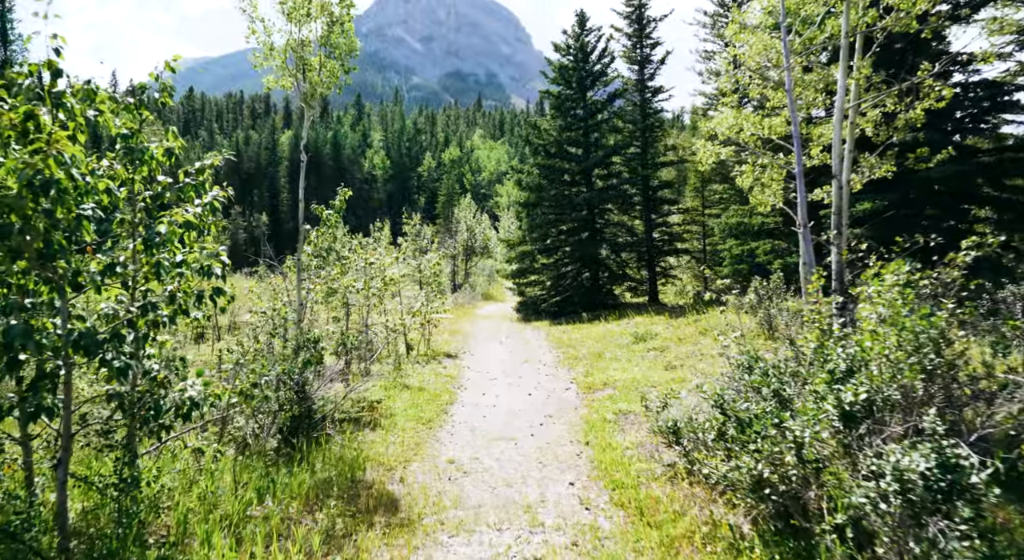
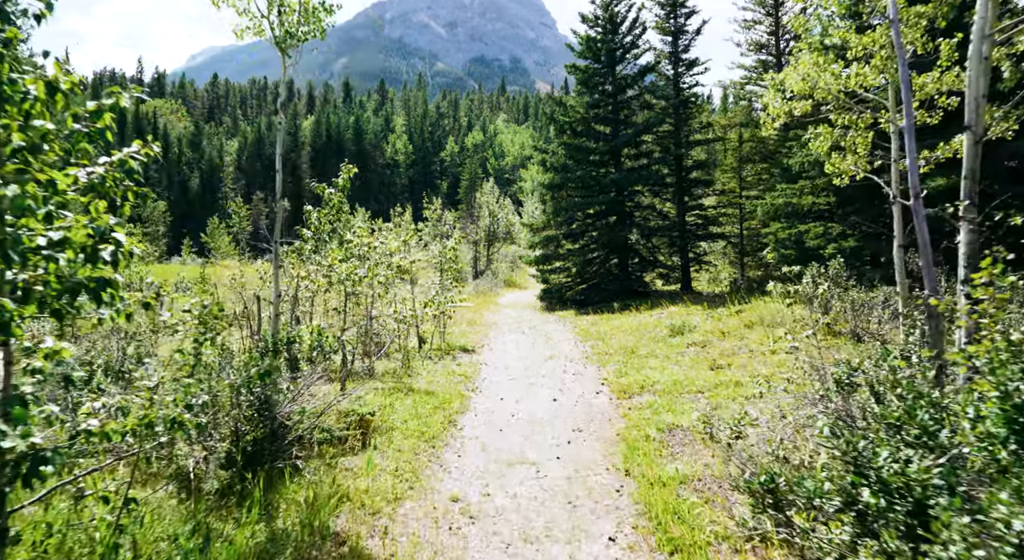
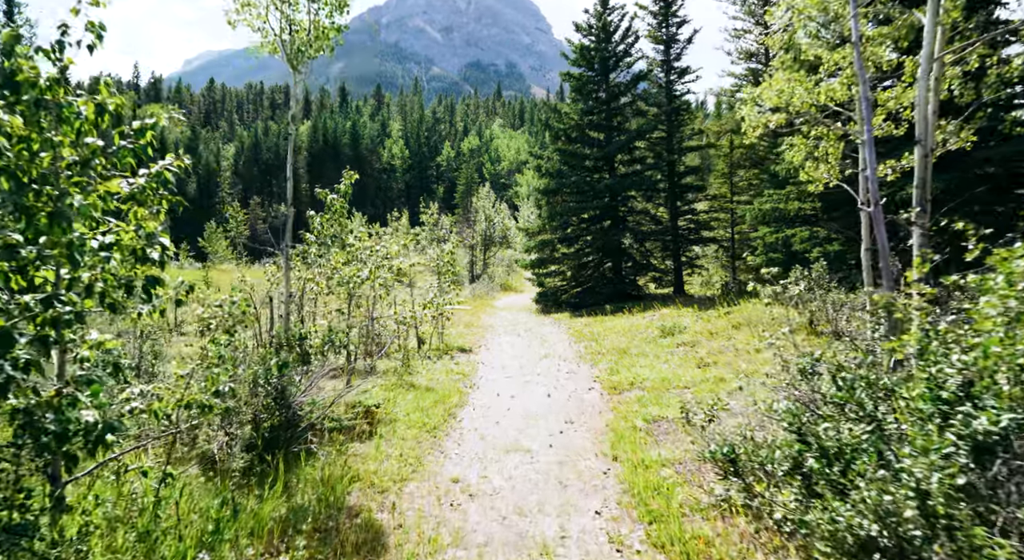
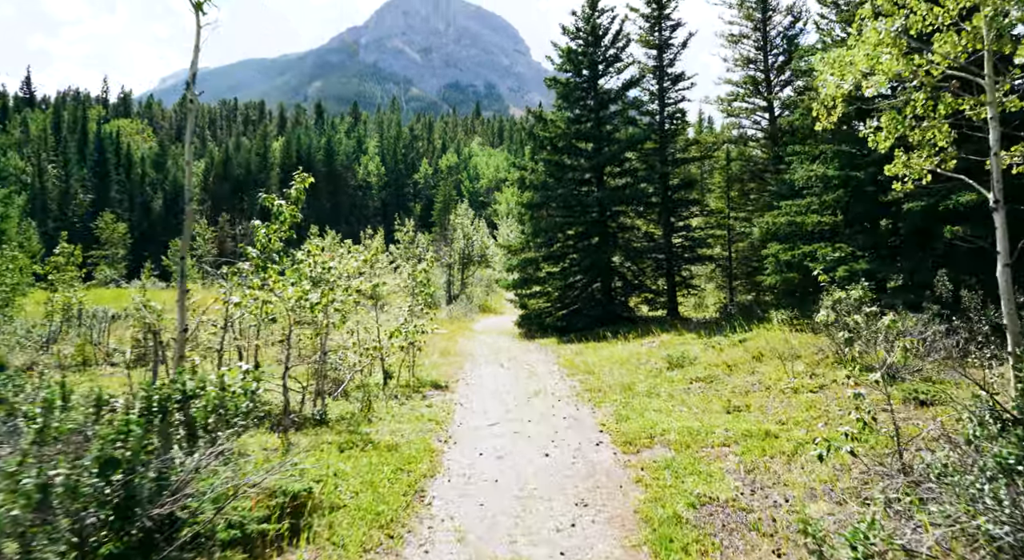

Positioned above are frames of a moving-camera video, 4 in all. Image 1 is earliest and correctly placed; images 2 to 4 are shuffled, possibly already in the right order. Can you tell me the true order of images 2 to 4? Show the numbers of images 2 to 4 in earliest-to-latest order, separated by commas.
3, 2, 4
